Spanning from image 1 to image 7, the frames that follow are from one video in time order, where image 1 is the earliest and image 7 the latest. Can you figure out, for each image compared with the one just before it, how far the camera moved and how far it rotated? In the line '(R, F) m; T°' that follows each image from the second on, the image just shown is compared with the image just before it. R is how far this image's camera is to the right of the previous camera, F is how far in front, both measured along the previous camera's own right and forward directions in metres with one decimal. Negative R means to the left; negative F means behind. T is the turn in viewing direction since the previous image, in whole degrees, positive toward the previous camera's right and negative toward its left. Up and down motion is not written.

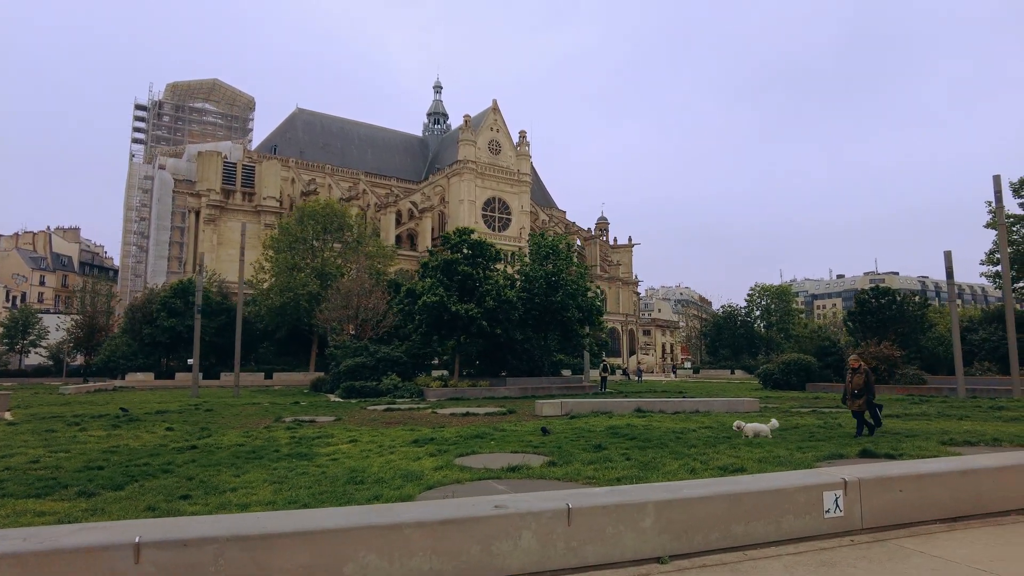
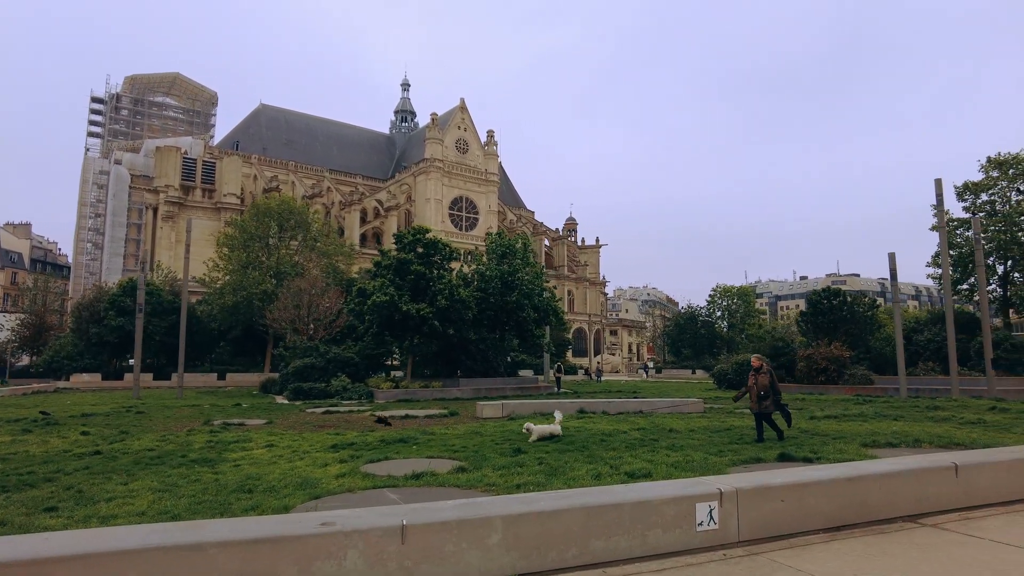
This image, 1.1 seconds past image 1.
(+0.8, +0.3) m; +3°
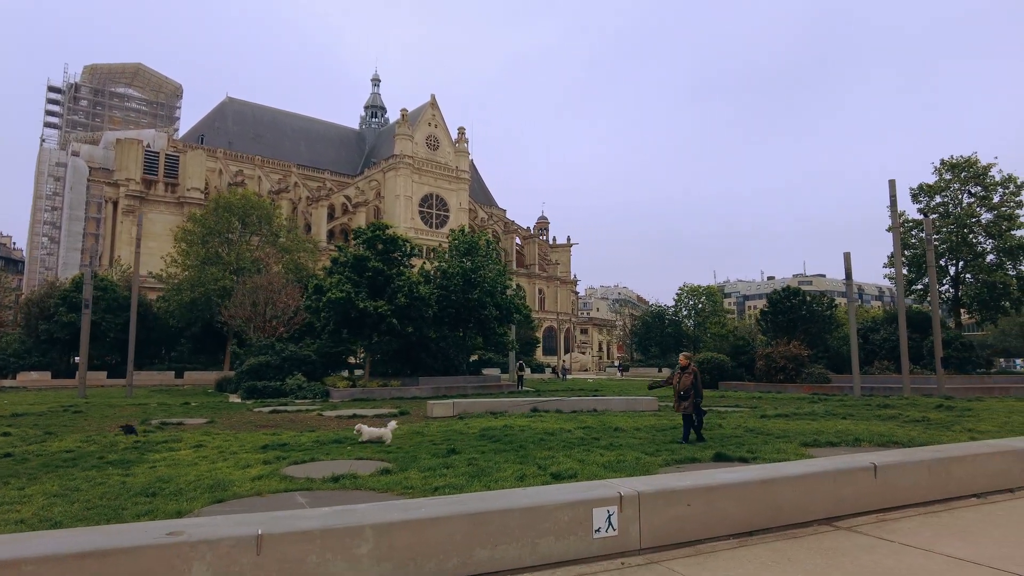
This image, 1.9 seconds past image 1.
(+0.5, +0.3) m; +2°
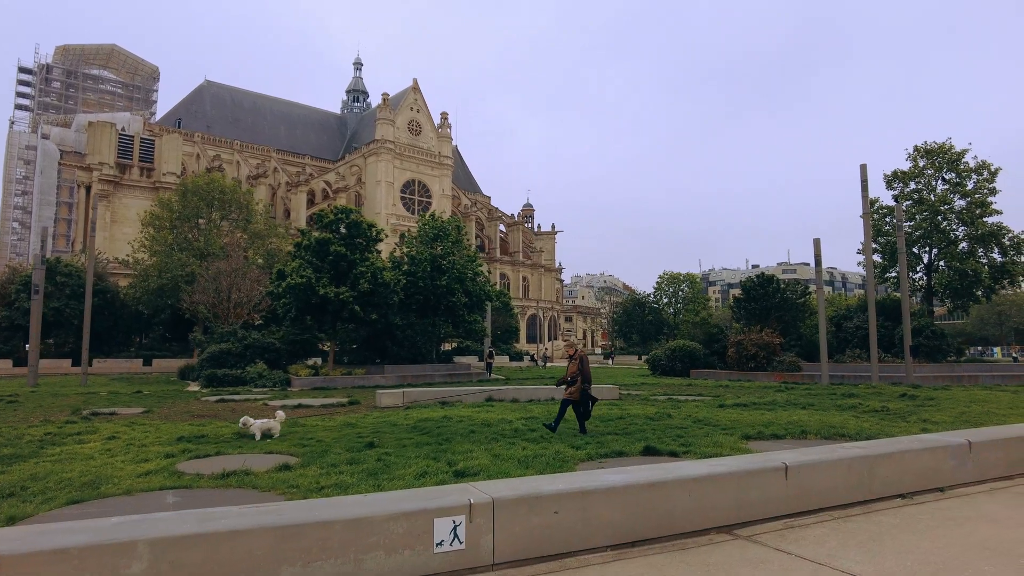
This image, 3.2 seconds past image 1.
(+0.8, +0.5) m; +1°
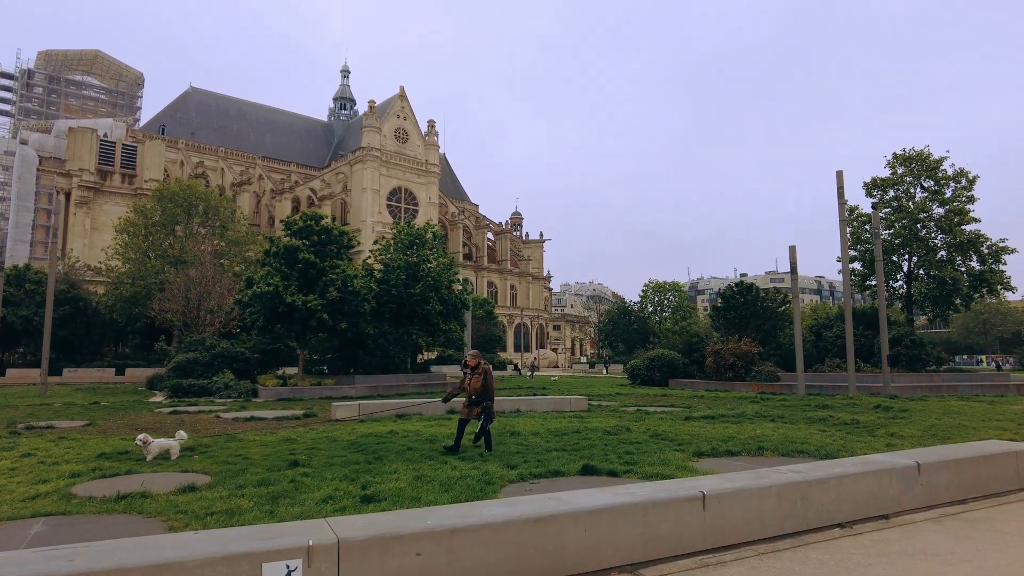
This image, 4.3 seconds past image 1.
(+0.7, +0.5) m; +1°
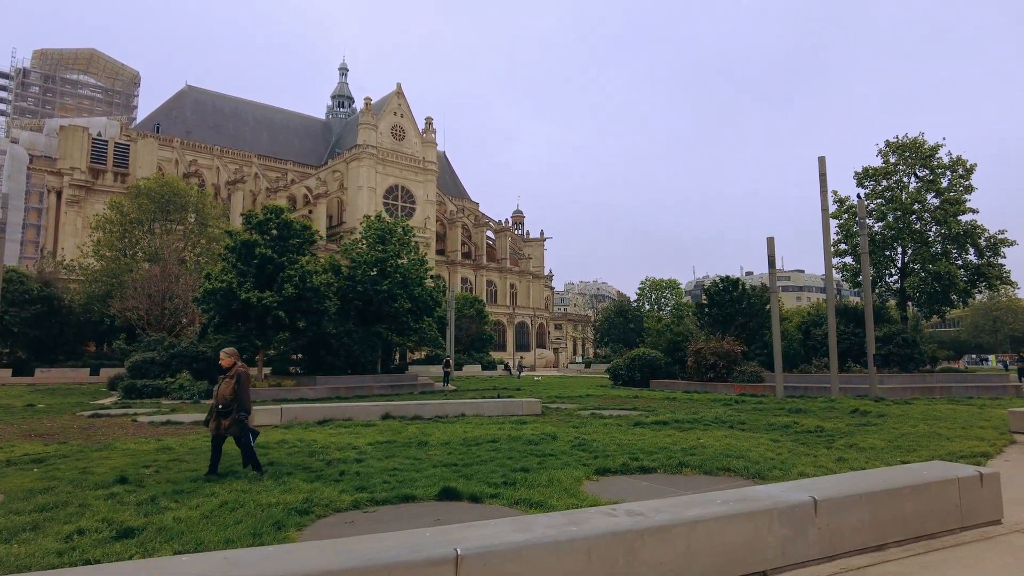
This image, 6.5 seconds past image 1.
(+1.4, +1.1) m; -1°
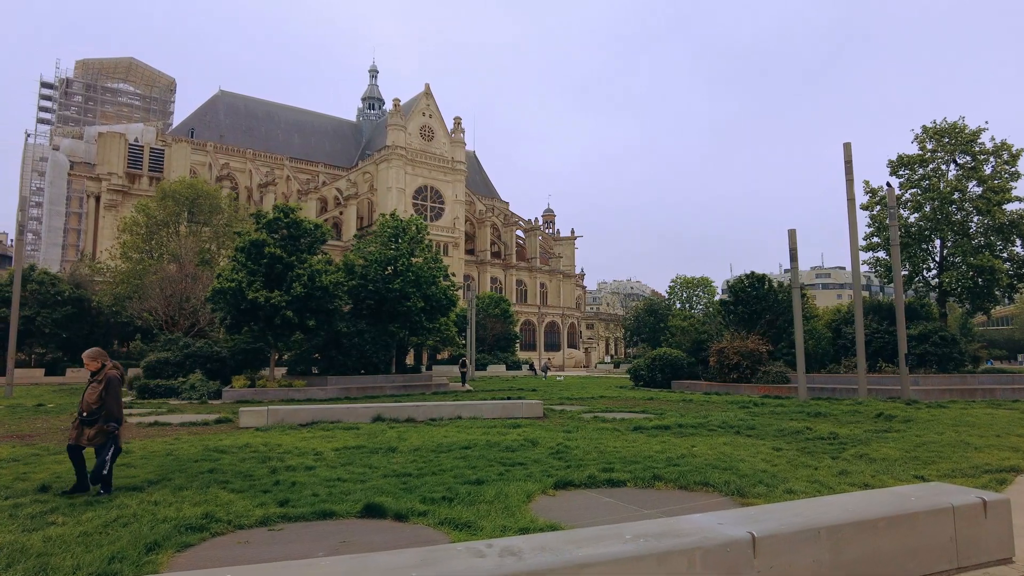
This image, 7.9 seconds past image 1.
(+0.8, +0.7) m; -3°
